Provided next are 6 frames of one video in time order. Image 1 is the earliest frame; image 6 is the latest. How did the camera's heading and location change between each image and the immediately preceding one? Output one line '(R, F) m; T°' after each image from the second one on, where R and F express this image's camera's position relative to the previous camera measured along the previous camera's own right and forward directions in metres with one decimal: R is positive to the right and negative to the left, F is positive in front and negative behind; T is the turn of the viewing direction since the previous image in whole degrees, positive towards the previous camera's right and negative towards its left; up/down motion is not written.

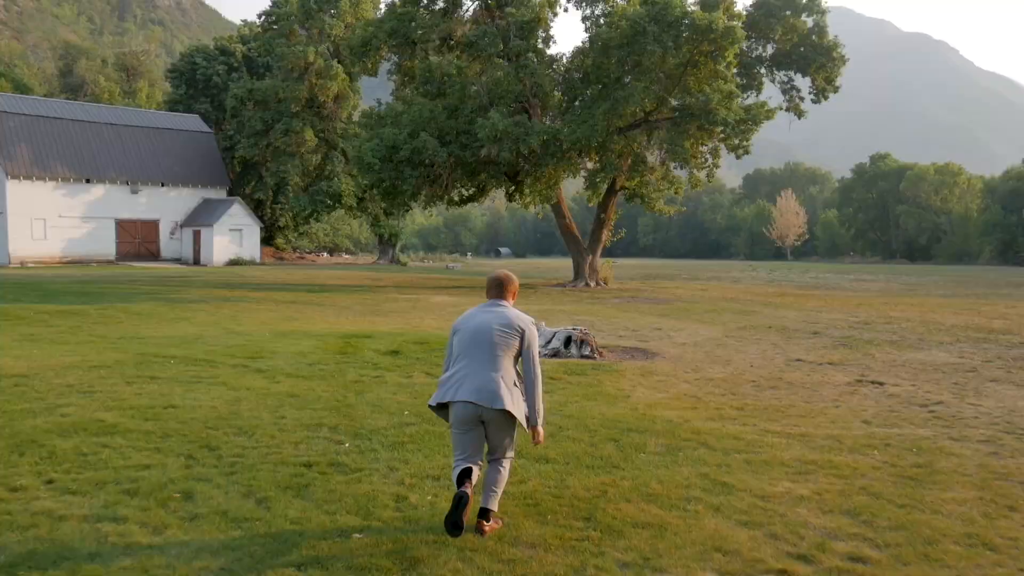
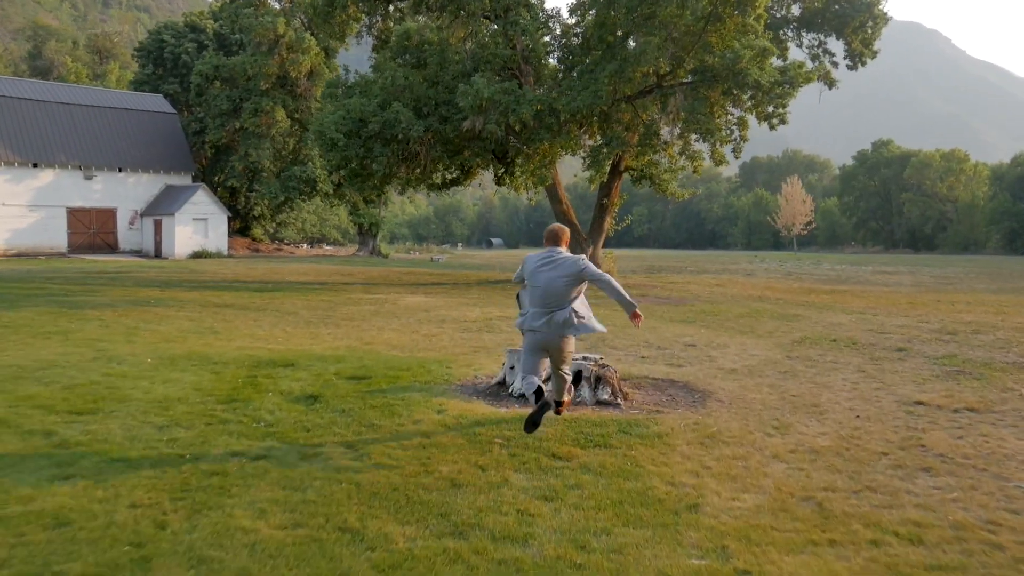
(+0.1, +4.4) m; 0°
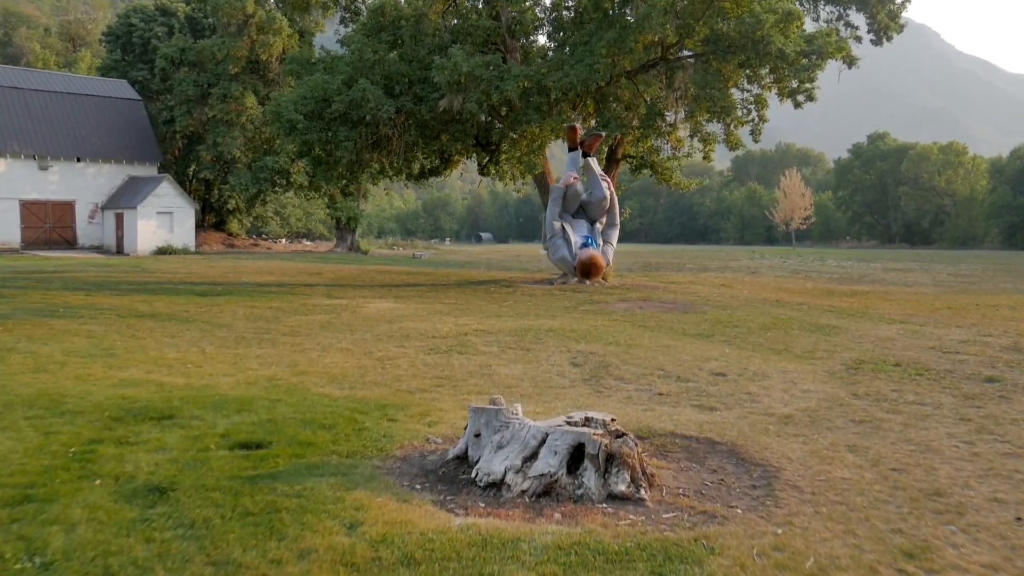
(+0.2, +3.0) m; +1°
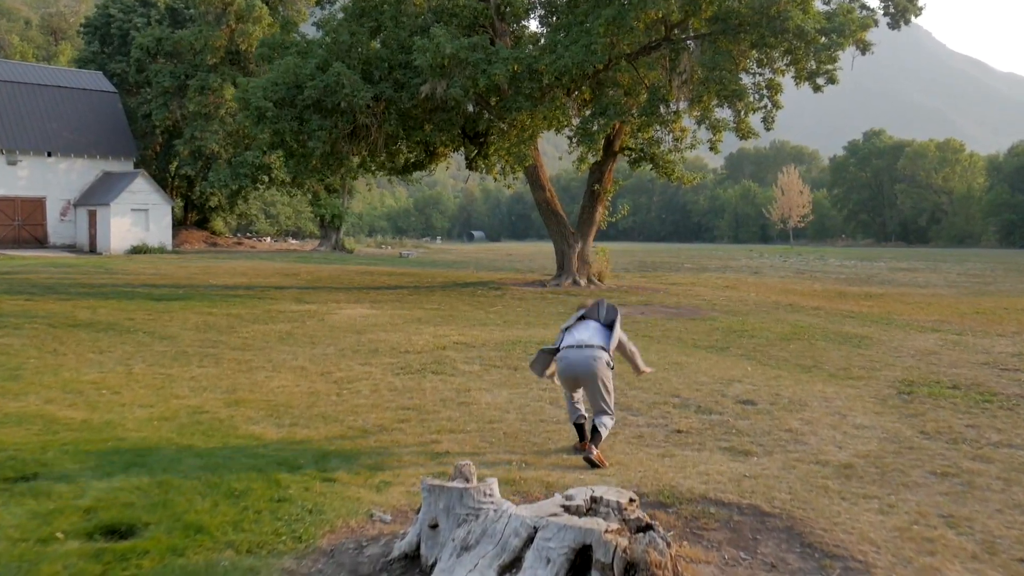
(+0.1, +1.8) m; 0°
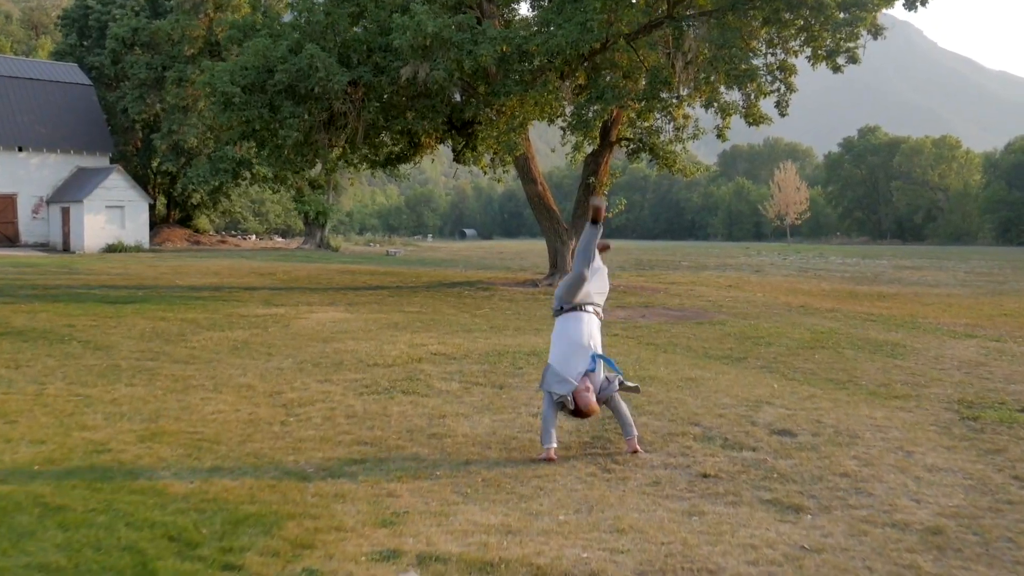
(+0.1, +1.6) m; 0°
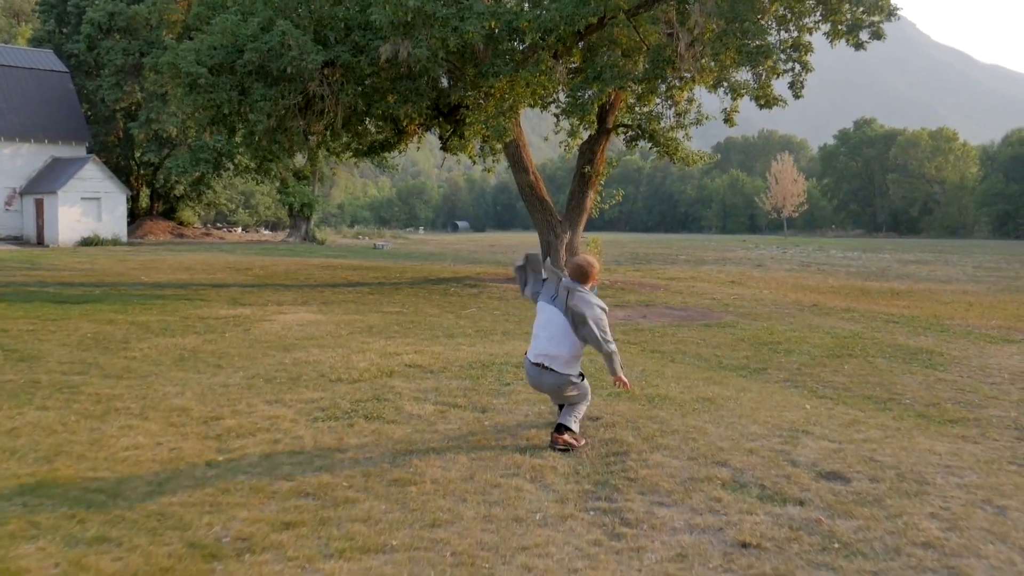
(+0.1, +1.4) m; 0°
